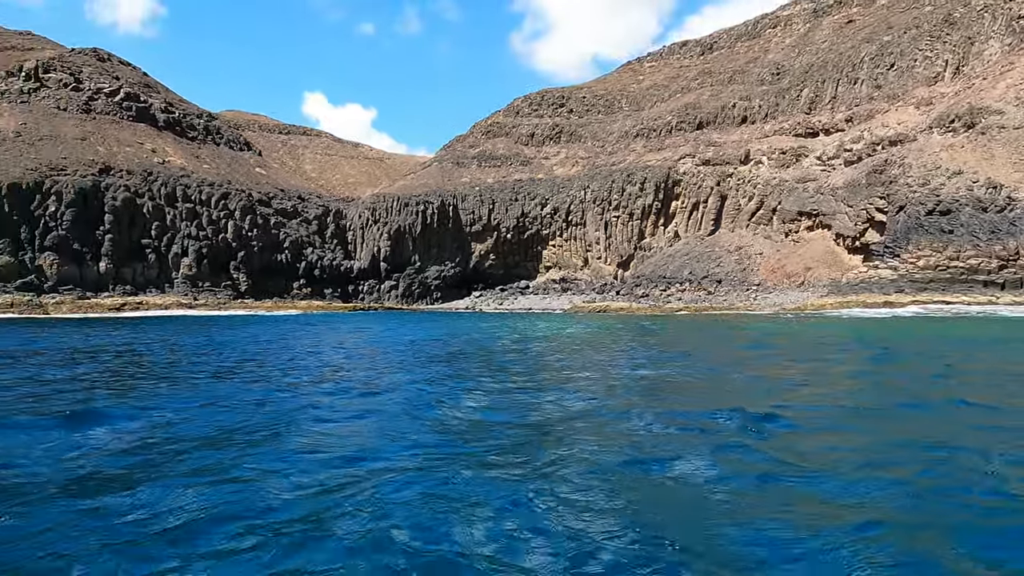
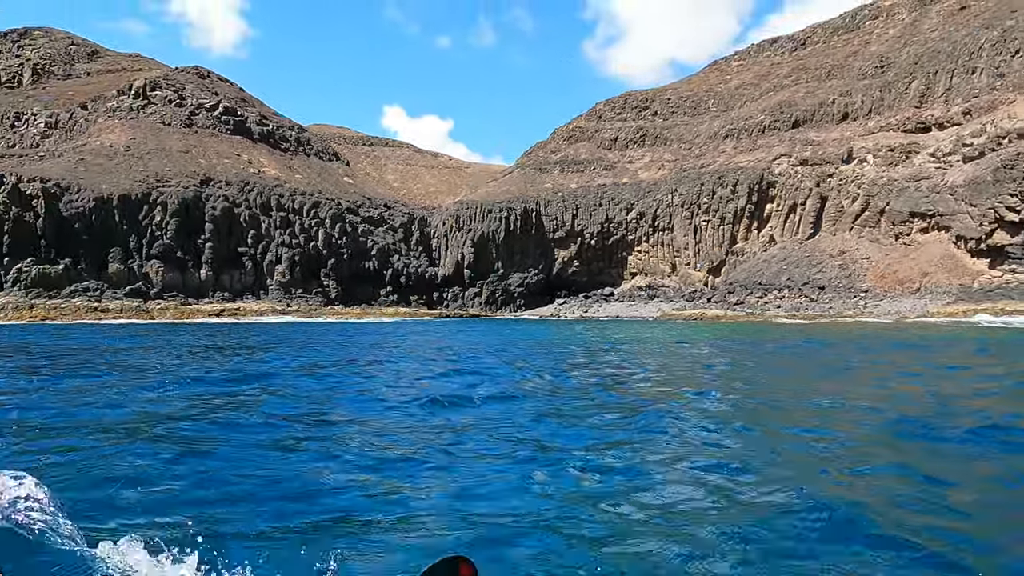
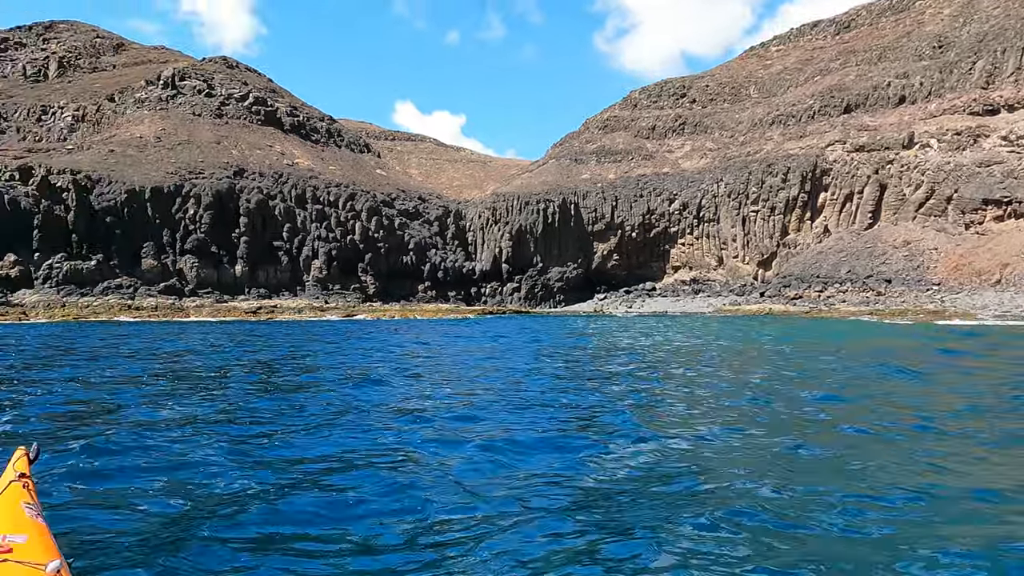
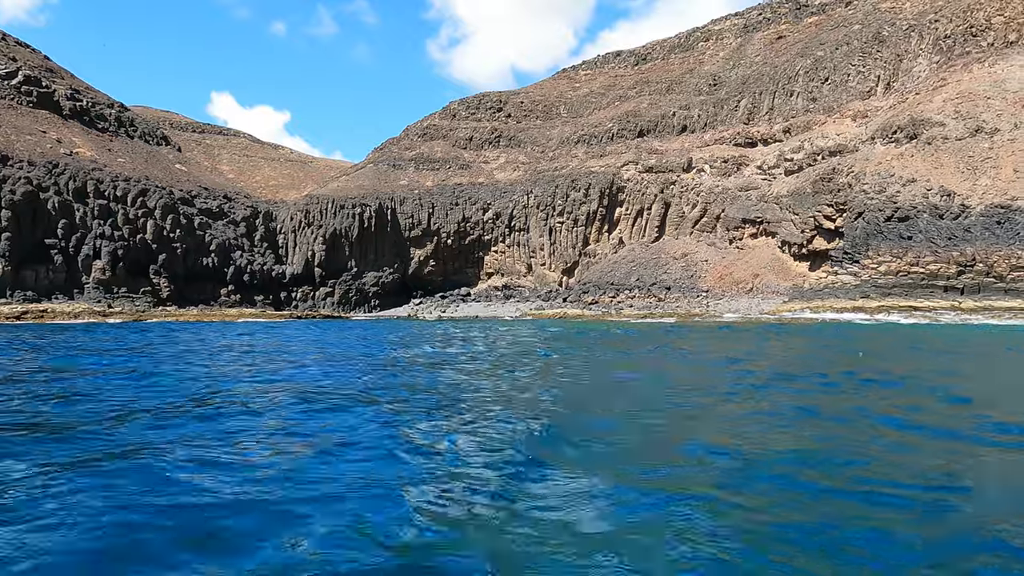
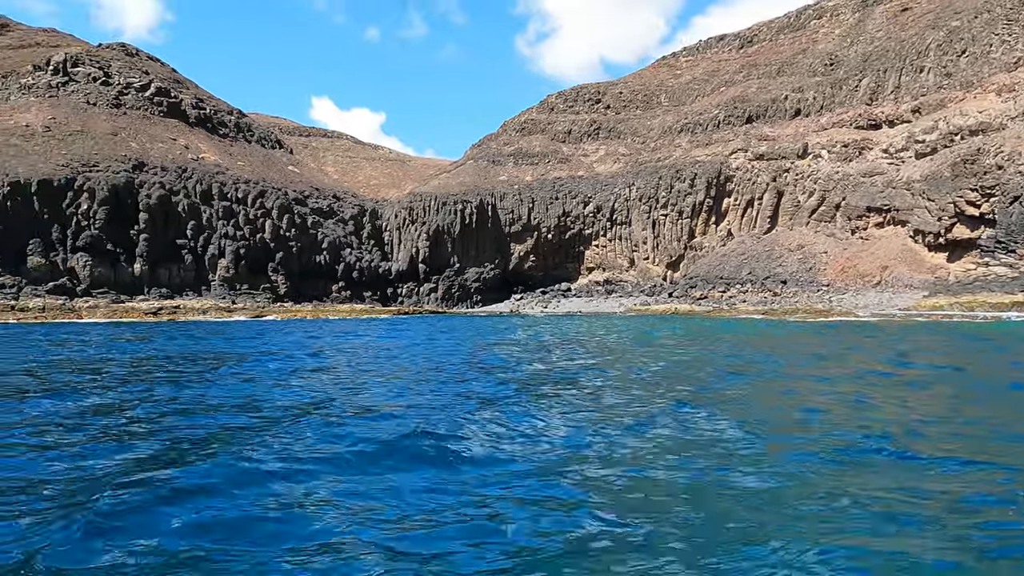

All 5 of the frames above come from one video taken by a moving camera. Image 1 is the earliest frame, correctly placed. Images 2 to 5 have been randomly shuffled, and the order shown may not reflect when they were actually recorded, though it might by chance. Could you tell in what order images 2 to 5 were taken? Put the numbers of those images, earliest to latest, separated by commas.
2, 4, 5, 3
